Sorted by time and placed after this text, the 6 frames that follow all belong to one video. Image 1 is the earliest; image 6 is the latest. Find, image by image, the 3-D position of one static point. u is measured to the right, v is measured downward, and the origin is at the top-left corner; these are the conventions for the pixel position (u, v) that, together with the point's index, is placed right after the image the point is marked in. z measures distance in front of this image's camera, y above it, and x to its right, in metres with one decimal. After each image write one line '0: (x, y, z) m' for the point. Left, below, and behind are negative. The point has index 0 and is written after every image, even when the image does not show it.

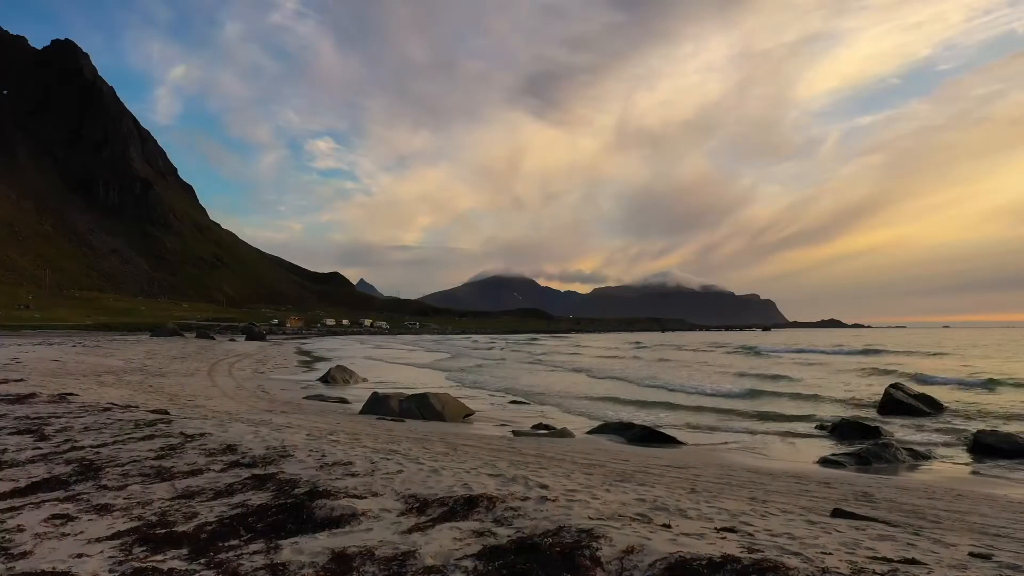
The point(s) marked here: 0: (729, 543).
0: (+2.0, -2.3, +5.1) m
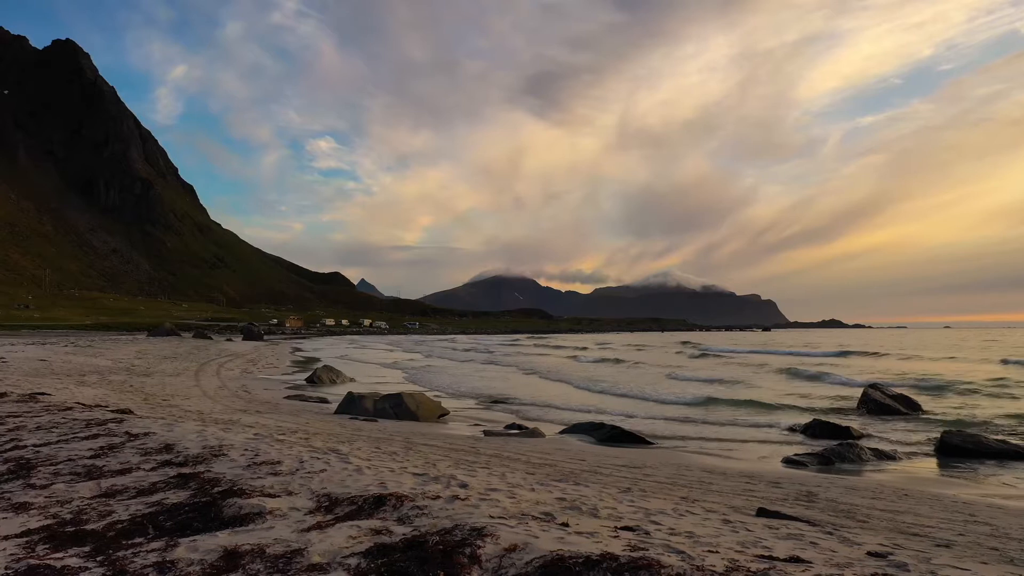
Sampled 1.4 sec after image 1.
0: (+1.0, -2.3, +5.2) m
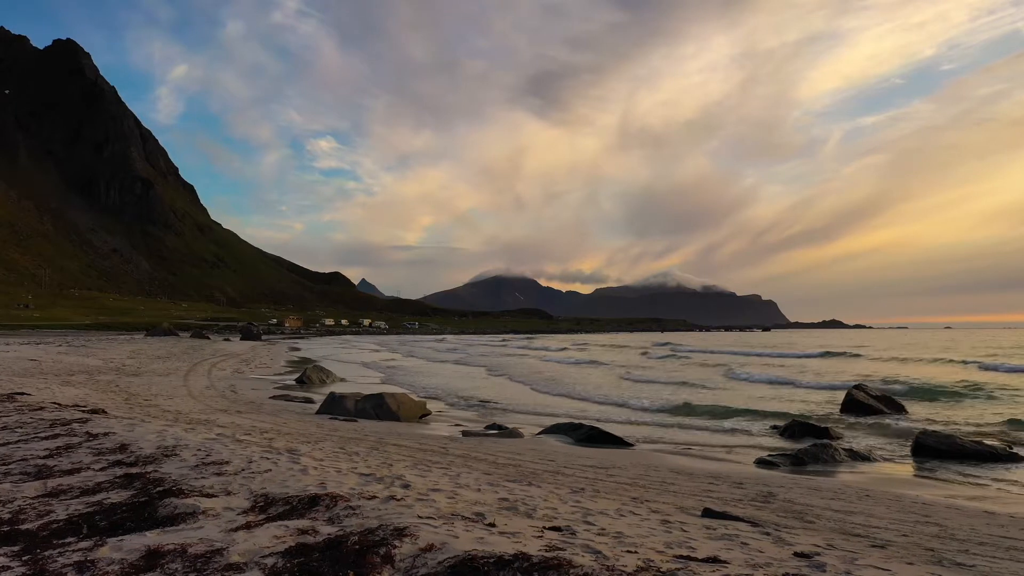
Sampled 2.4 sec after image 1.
0: (+0.2, -2.4, +5.2) m
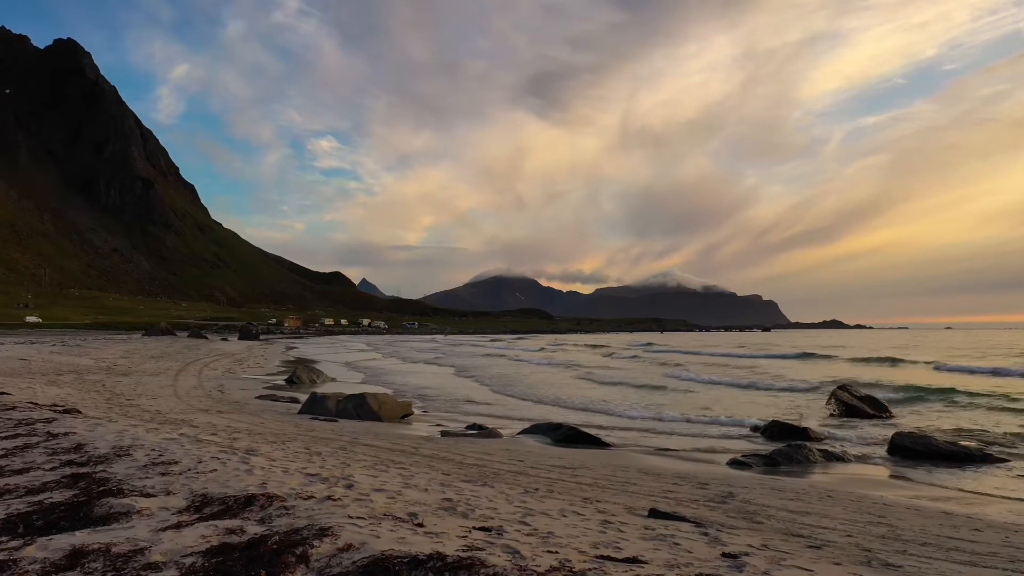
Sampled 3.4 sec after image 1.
0: (-0.5, -2.4, +5.2) m
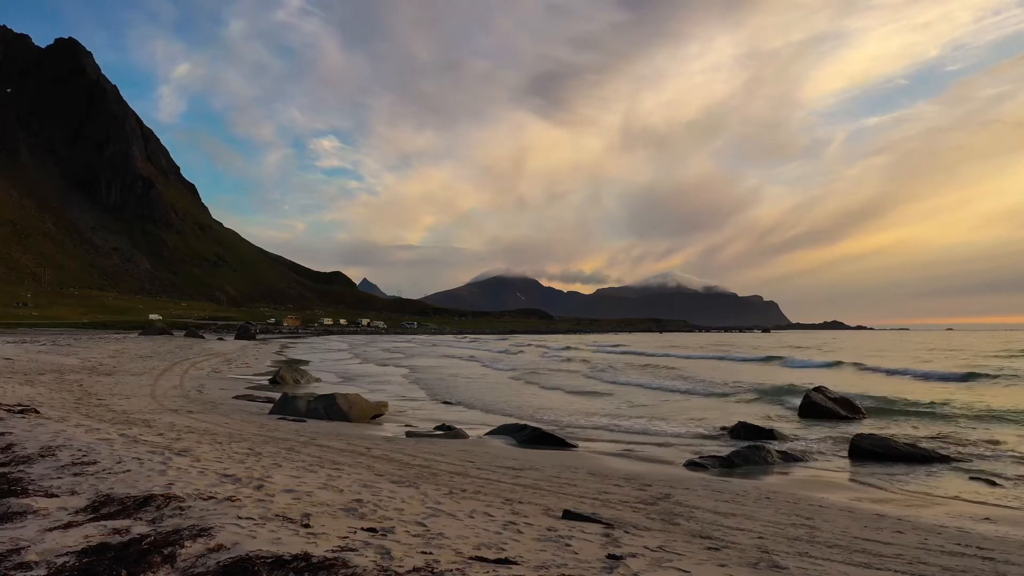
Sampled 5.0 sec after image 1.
0: (-1.7, -2.4, +5.3) m
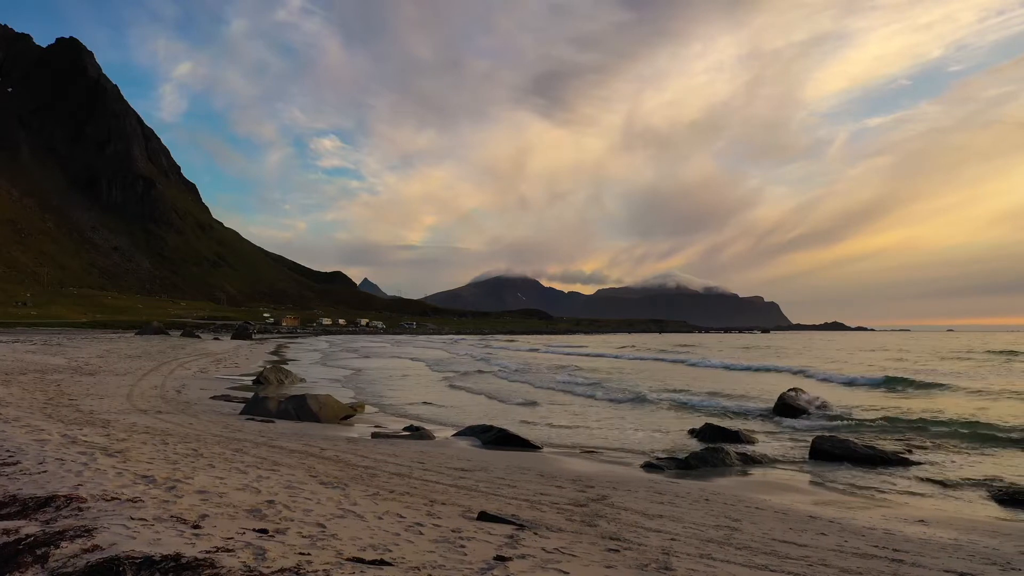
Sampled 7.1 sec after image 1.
0: (-2.8, -2.5, +5.4) m
